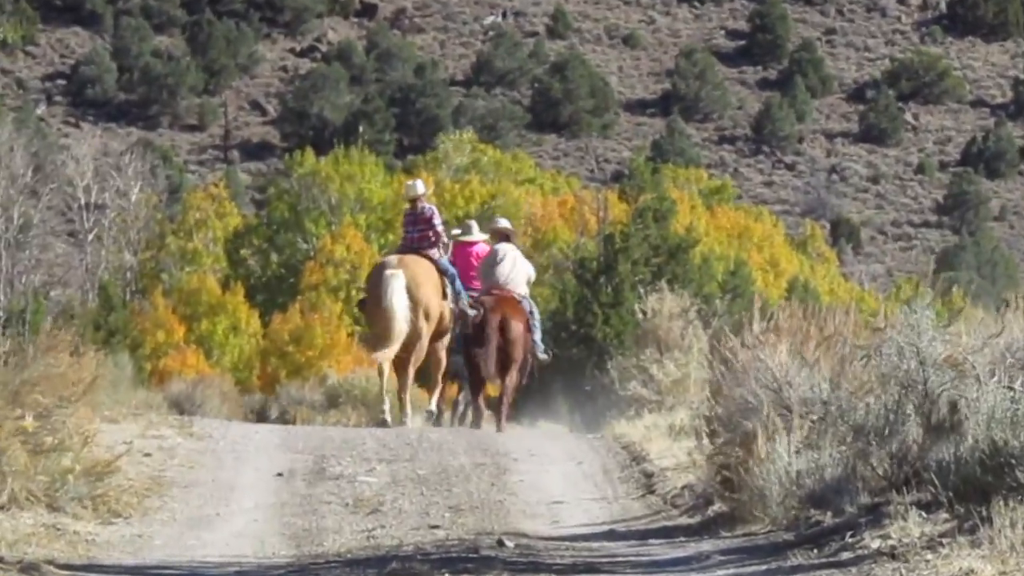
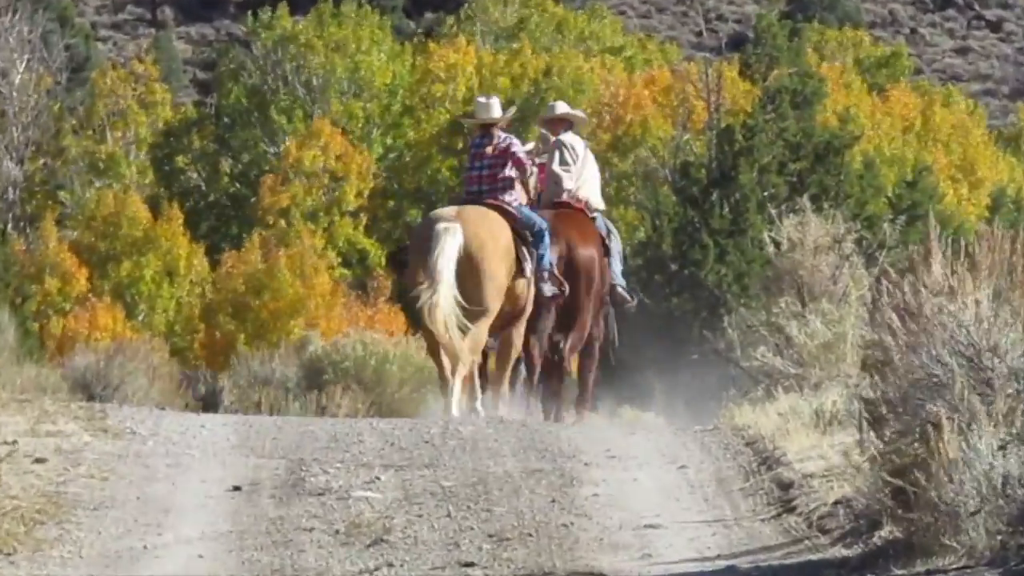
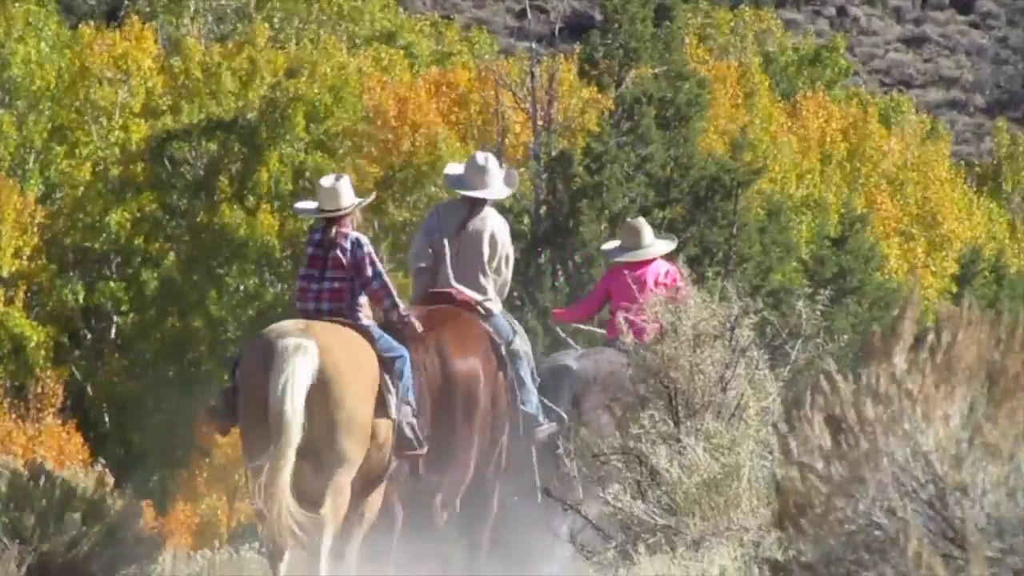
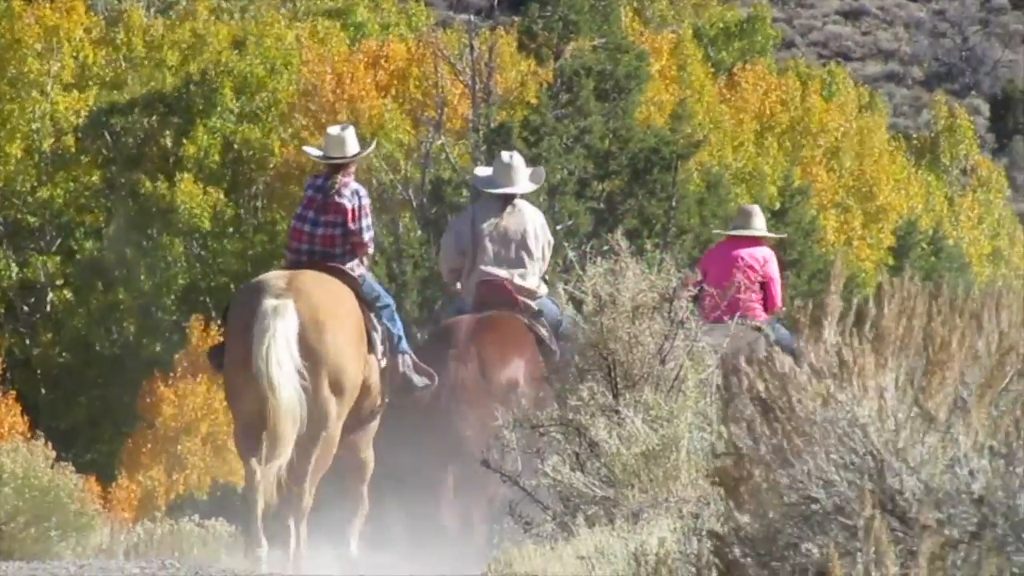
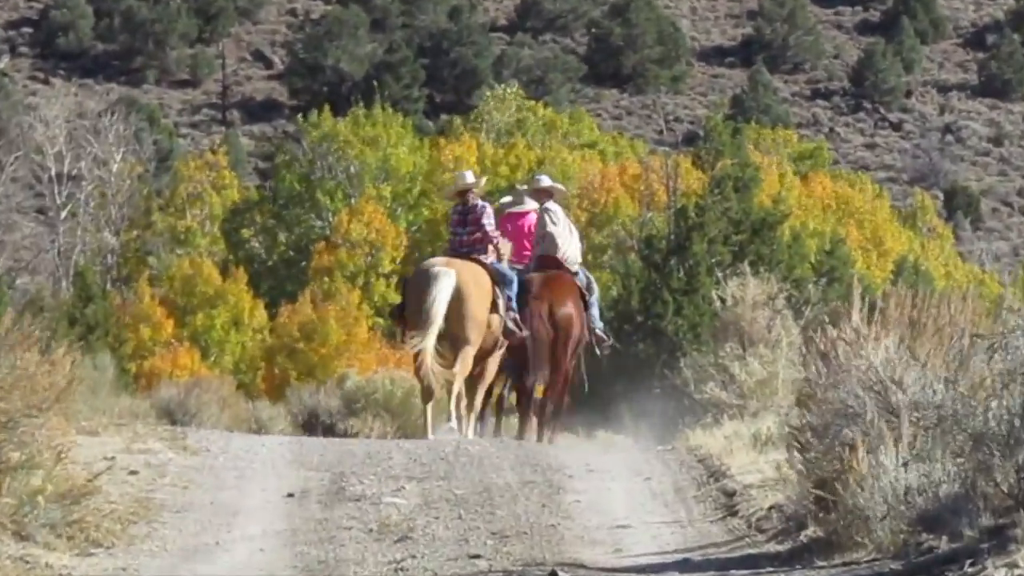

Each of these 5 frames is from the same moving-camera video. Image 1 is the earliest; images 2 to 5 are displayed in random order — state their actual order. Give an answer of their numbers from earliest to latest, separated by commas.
5, 2, 3, 4
